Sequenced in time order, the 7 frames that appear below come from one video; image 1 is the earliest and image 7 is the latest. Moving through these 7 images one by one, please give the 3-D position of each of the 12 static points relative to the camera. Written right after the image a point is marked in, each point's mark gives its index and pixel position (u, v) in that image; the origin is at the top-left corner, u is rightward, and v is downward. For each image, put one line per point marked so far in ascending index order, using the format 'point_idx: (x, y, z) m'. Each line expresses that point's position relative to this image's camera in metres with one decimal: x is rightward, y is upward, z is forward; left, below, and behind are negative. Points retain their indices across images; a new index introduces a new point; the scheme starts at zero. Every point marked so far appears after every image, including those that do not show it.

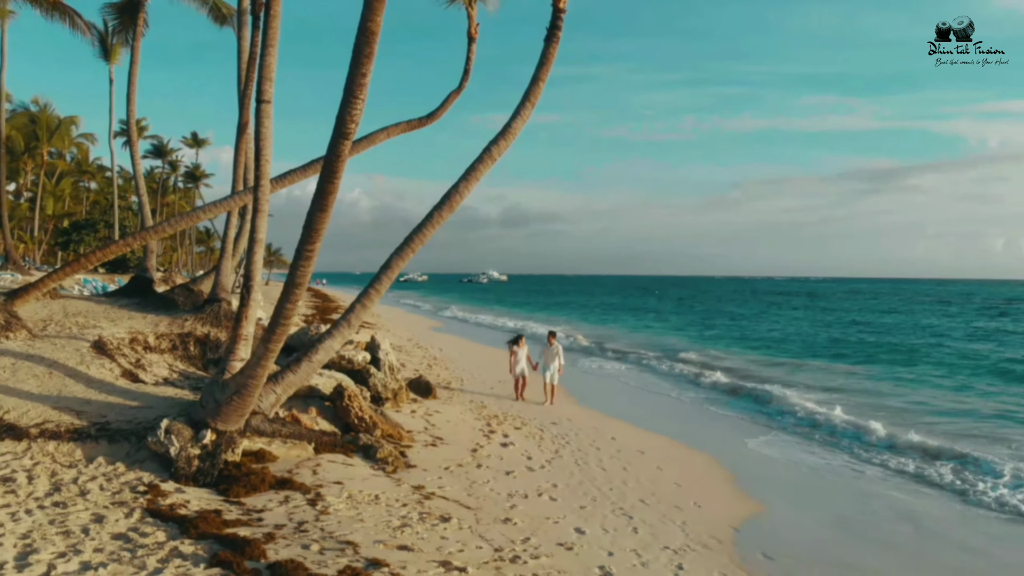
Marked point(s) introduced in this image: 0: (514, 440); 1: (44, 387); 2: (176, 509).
0: (0.0, -2.0, +8.3) m
1: (-4.7, -1.0, +6.3) m
2: (-2.5, -1.7, +4.7) m
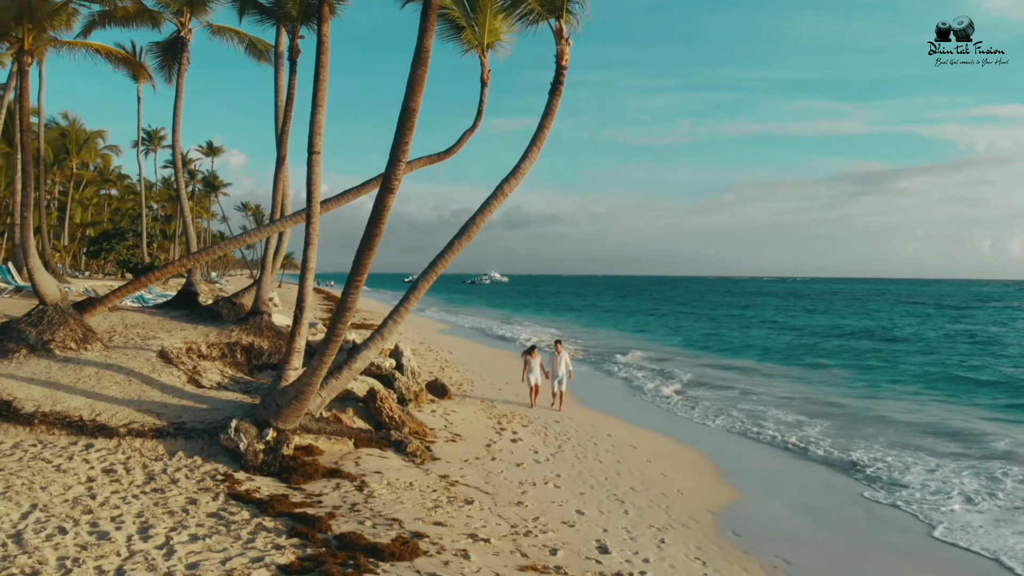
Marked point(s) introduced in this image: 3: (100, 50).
0: (+0.2, -2.2, +9.3) m
1: (-4.6, -1.3, +7.4) m
2: (-2.4, -1.9, +5.8) m
3: (-6.2, +3.5, +9.2) m
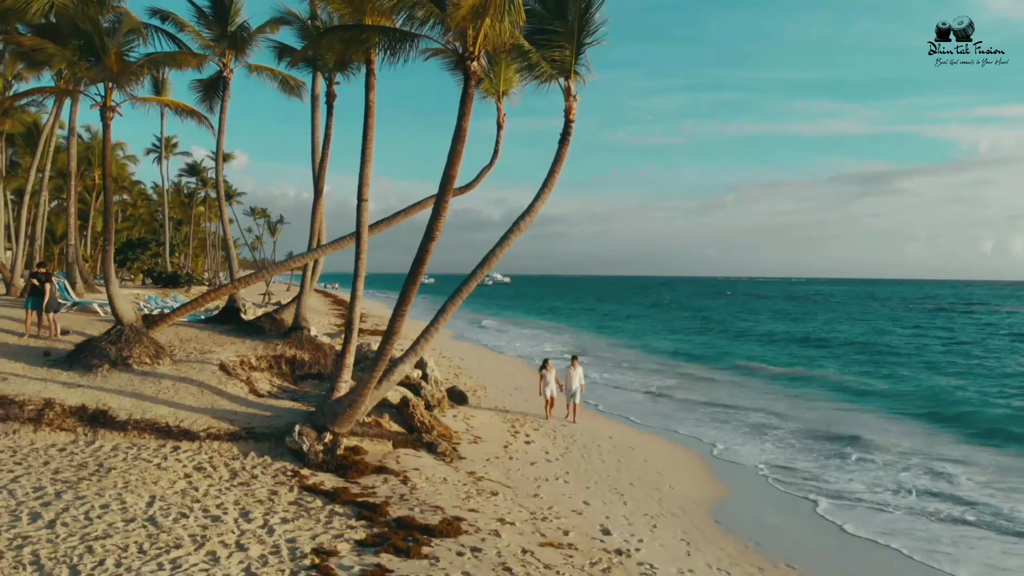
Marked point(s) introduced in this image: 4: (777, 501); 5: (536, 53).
0: (+0.4, -2.6, +10.6) m
1: (-4.4, -1.6, +8.6) m
2: (-2.2, -2.3, +7.1) m
3: (-5.9, +3.2, +10.5) m
4: (+3.8, -3.1, +8.9) m
5: (+0.4, +3.5, +9.2) m
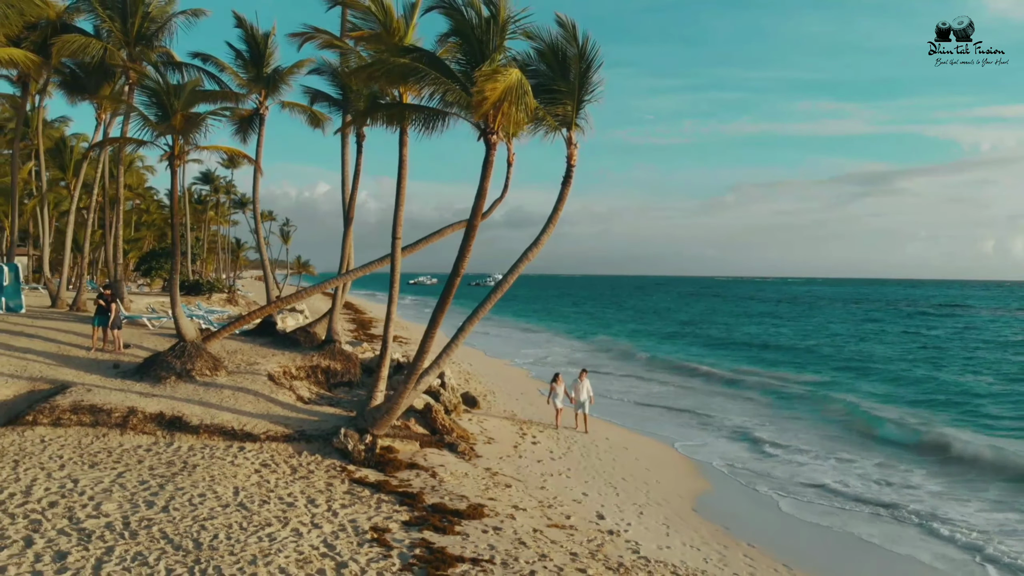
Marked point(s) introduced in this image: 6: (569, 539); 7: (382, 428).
0: (+0.6, -3.0, +12.1) m
1: (-4.2, -2.0, +10.2) m
2: (-2.0, -2.7, +8.6) m
3: (-5.8, +2.8, +12.0) m
4: (+4.0, -3.5, +10.4) m
5: (+0.6, +3.1, +10.7) m
6: (+0.7, -3.0, +7.4) m
7: (-2.0, -2.2, +9.6) m
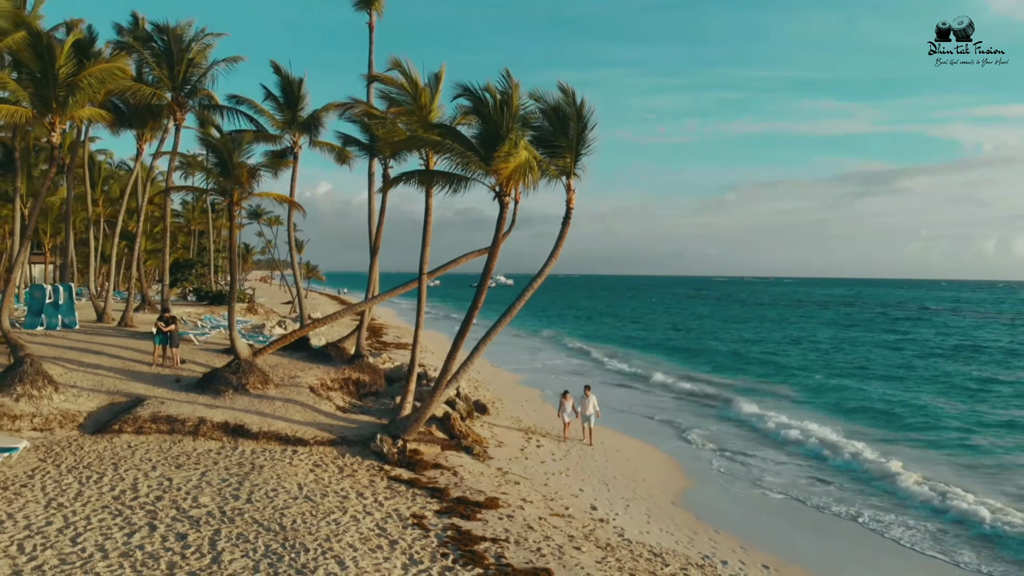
0: (+0.7, -3.5, +13.9) m
1: (-4.0, -2.6, +12.0) m
2: (-1.9, -3.2, +10.4) m
3: (-5.6, +2.3, +13.8) m
4: (+4.1, -4.0, +12.2) m
5: (+0.7, +2.6, +12.5) m
6: (+0.8, -3.6, +9.2) m
7: (-1.9, -2.8, +11.5) m
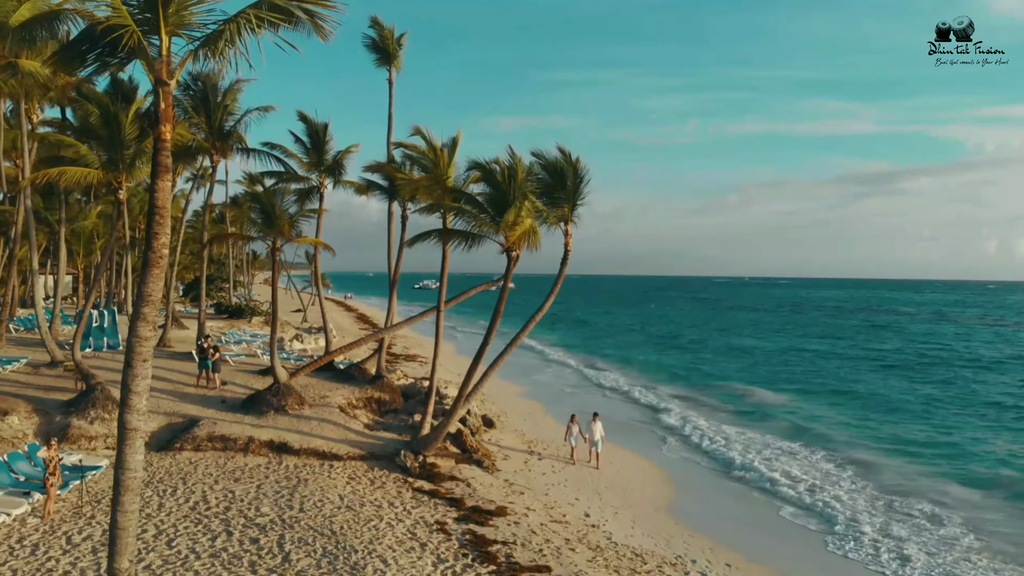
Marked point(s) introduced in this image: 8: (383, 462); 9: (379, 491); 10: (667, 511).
0: (+0.8, -4.3, +15.7) m
1: (-3.9, -3.3, +13.8) m
2: (-1.8, -4.0, +12.2) m
3: (-5.5, +1.5, +15.7) m
4: (+4.3, -4.8, +14.0) m
5: (+0.8, +1.8, +14.3) m
6: (+0.9, -4.4, +11.0) m
7: (-1.8, -3.5, +13.3) m
8: (-2.8, -3.8, +13.2) m
9: (-2.6, -3.9, +11.8) m
10: (+3.4, -4.8, +13.3) m
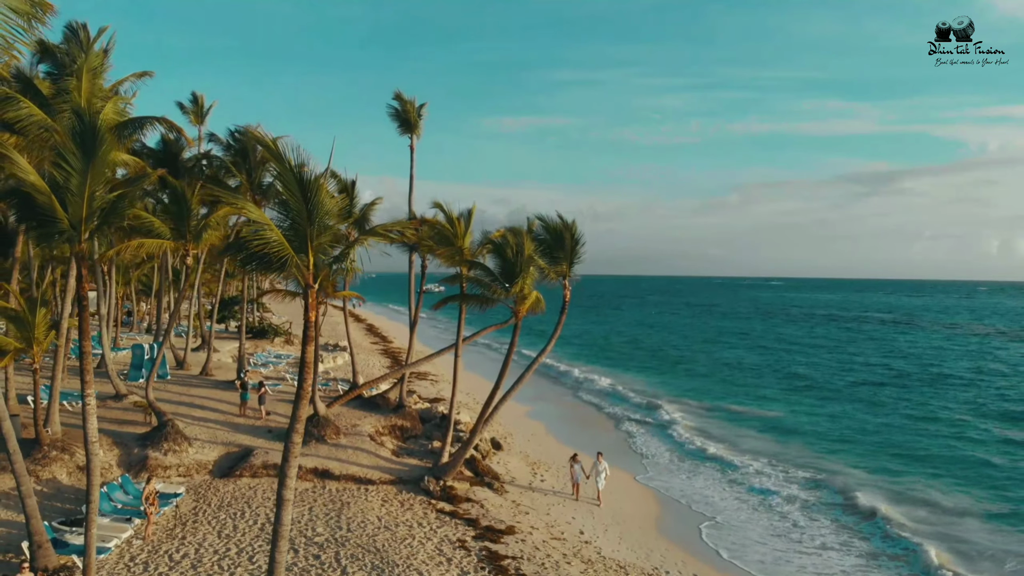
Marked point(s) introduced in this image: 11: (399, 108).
0: (+1.0, -5.6, +18.2) m
1: (-3.8, -4.7, +16.3) m
2: (-1.6, -5.3, +14.7) m
3: (-5.3, +0.2, +18.1) m
4: (+4.4, -6.1, +16.5) m
5: (+1.0, +0.5, +16.7) m
6: (+1.1, -5.7, +13.5) m
7: (-1.6, -4.9, +15.8) m
8: (-2.6, -5.1, +15.7) m
9: (-2.4, -5.3, +14.3) m
10: (+3.5, -6.1, +15.7) m
11: (-3.6, +5.7, +19.4) m
